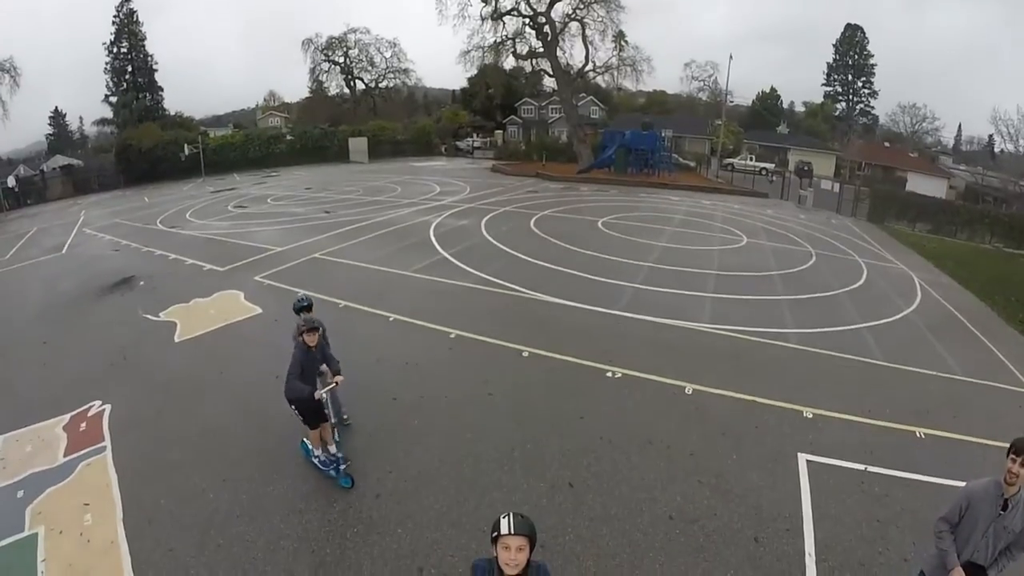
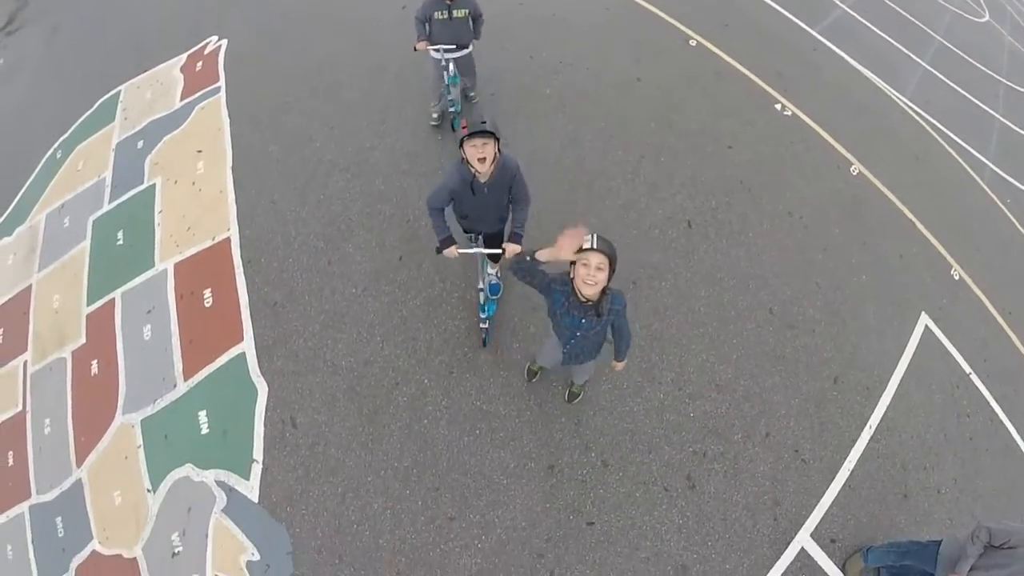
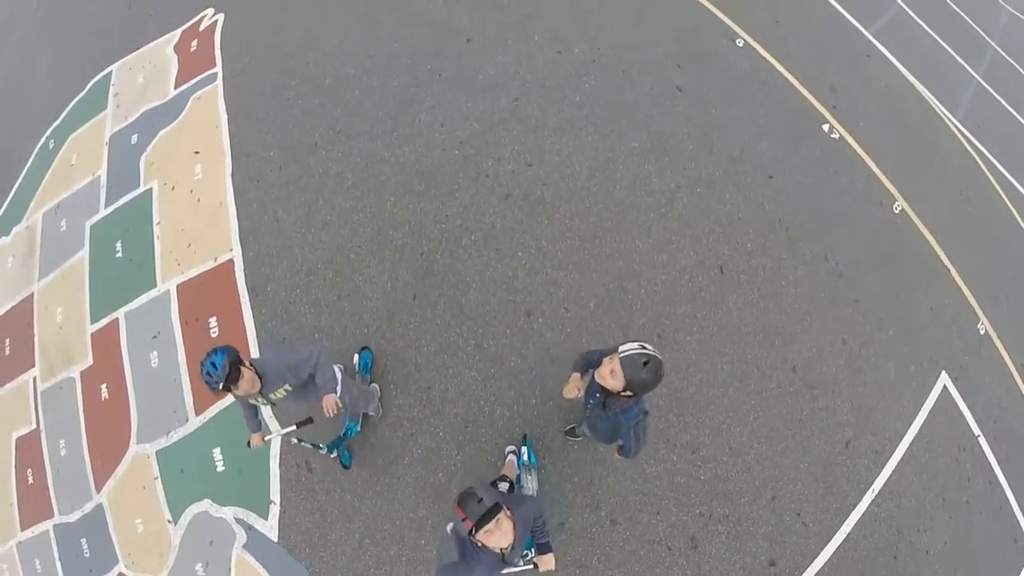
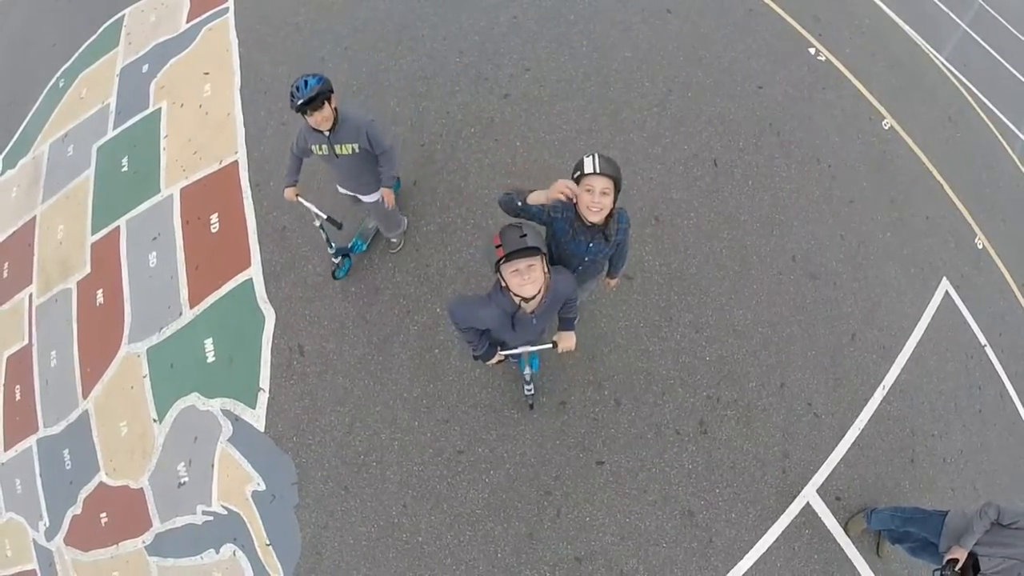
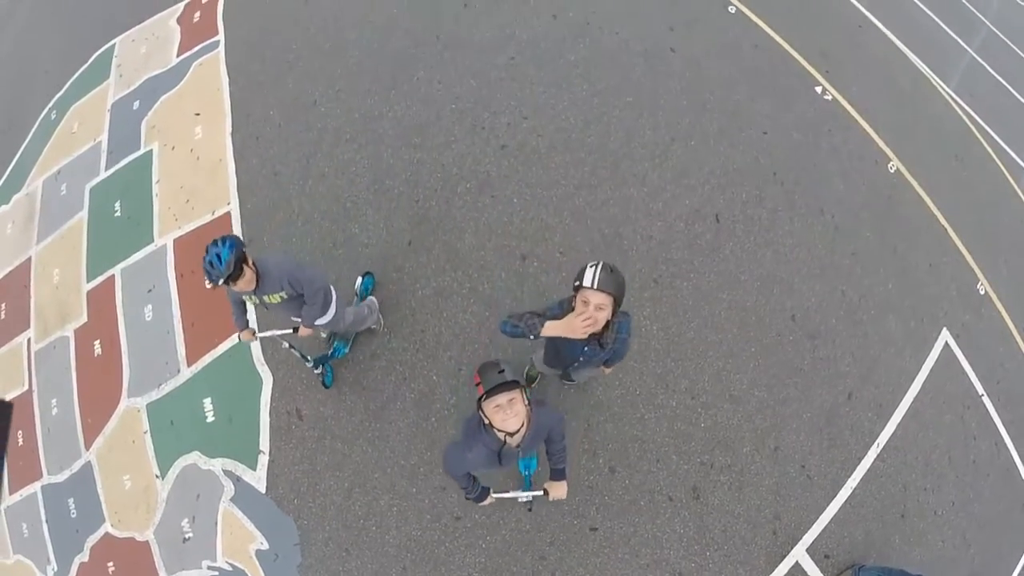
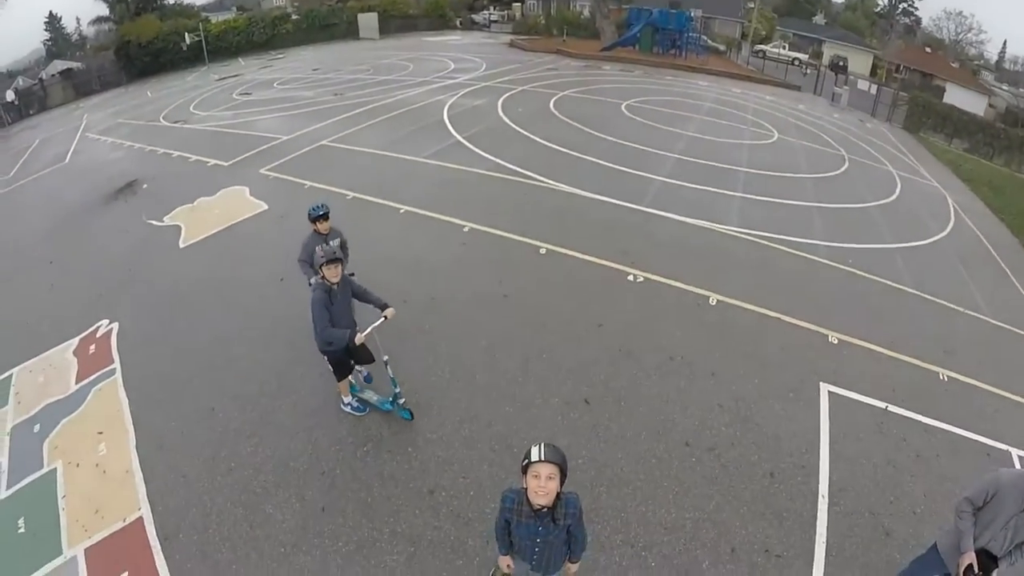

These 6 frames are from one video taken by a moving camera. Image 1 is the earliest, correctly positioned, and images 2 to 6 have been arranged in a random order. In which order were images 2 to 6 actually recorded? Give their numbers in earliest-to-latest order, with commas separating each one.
6, 2, 4, 5, 3
